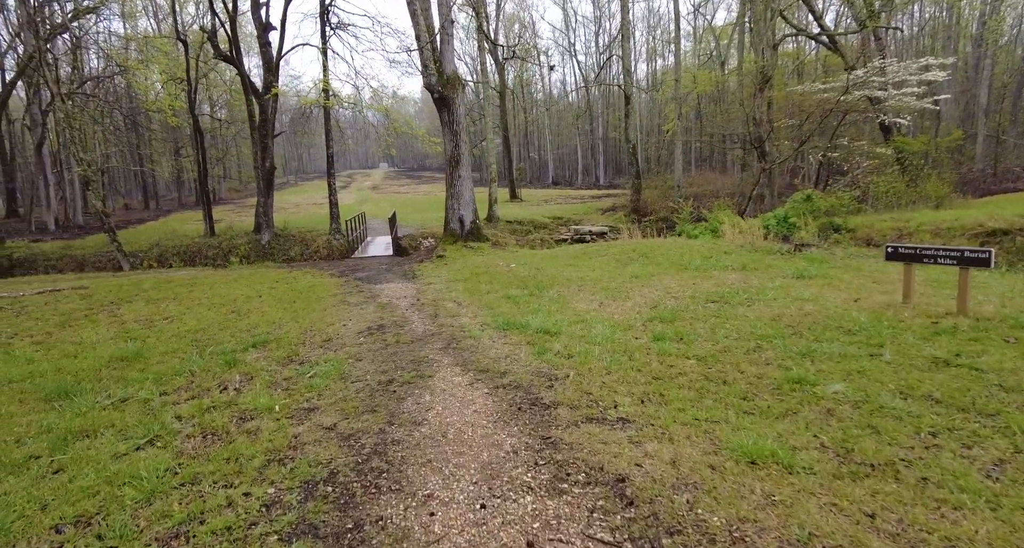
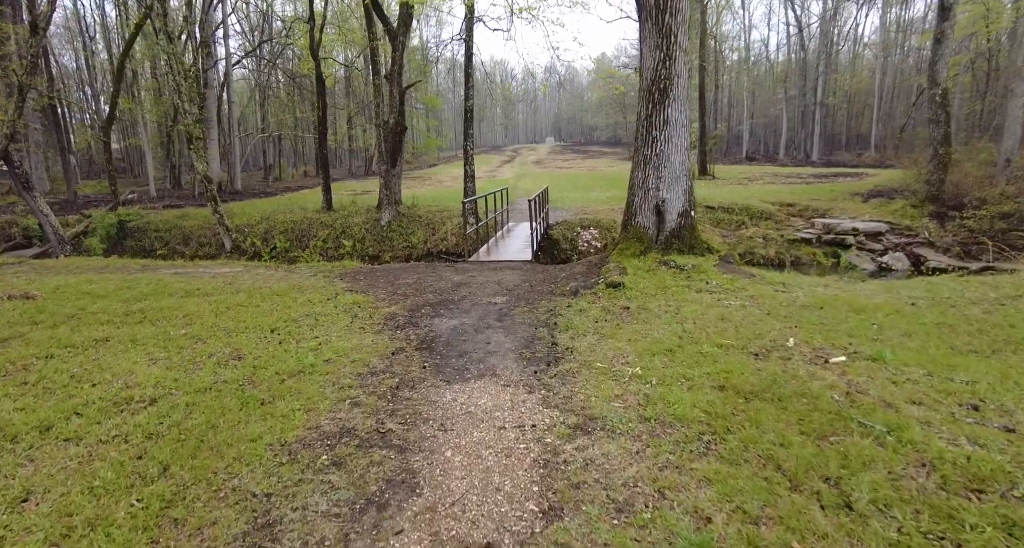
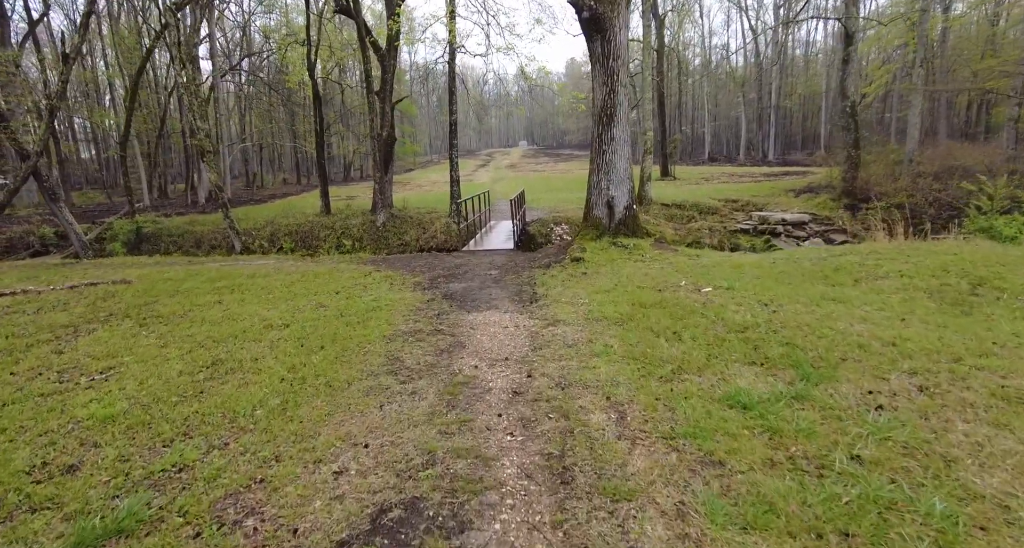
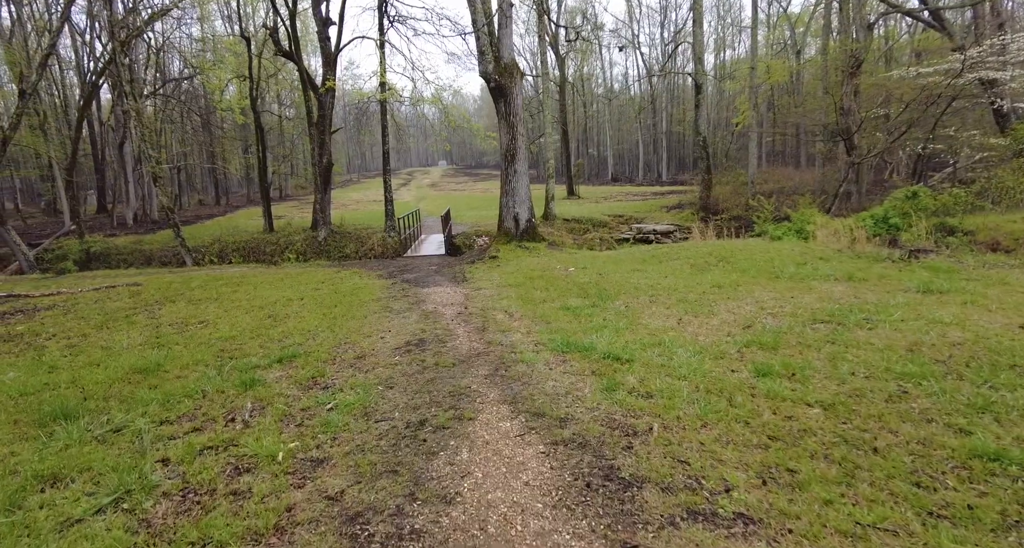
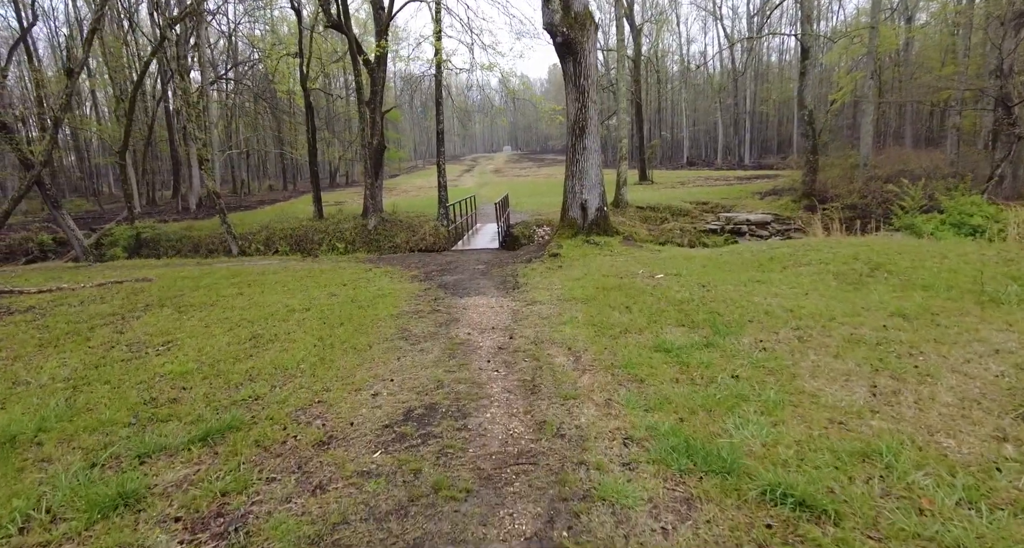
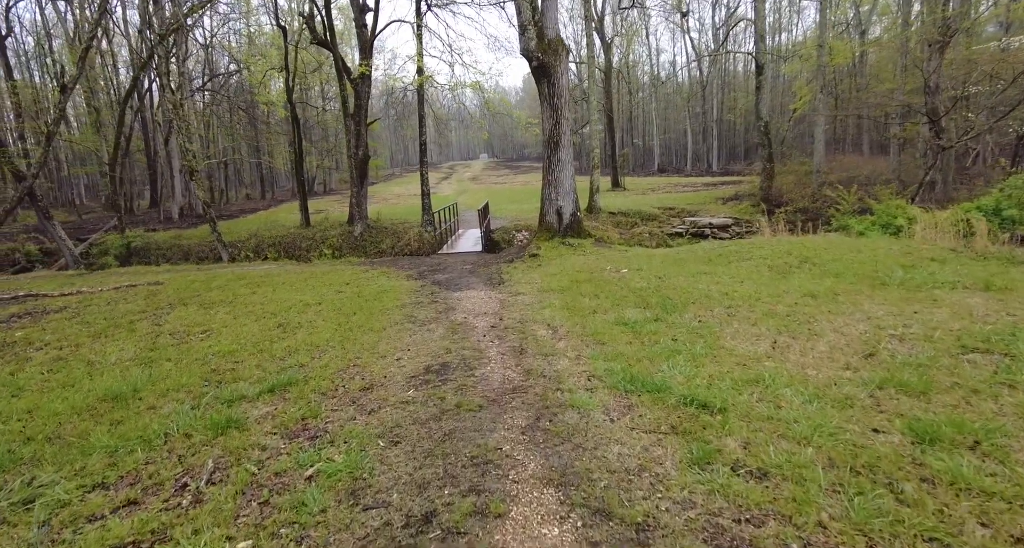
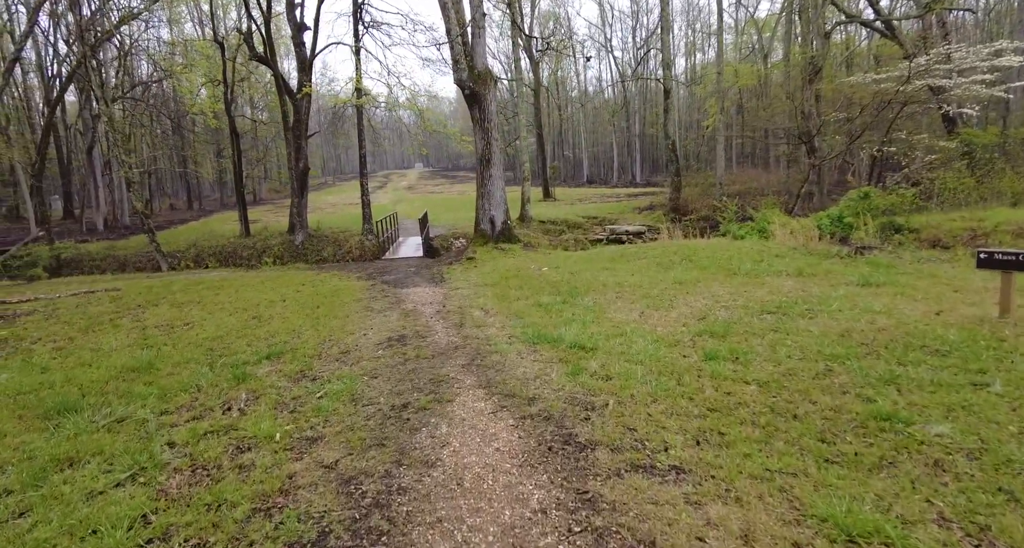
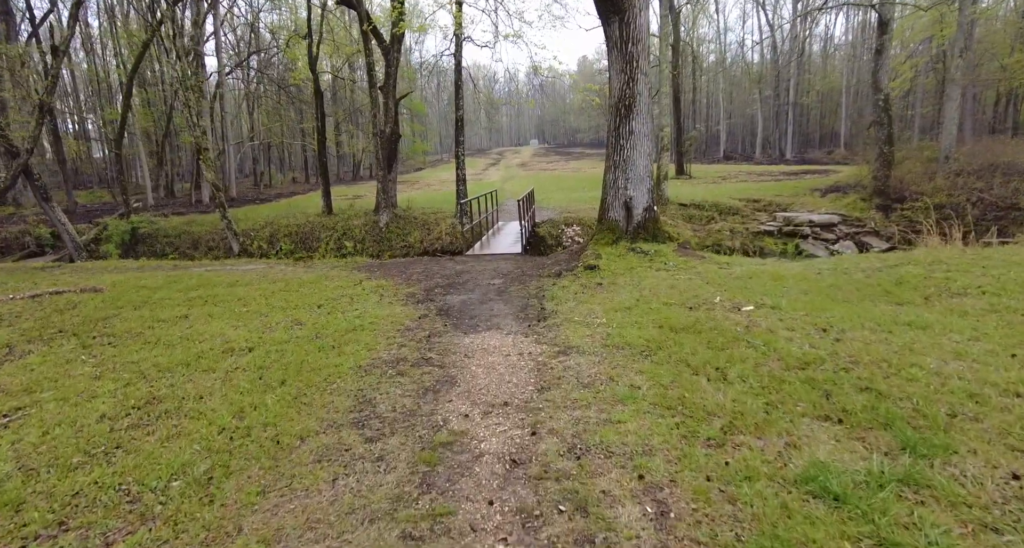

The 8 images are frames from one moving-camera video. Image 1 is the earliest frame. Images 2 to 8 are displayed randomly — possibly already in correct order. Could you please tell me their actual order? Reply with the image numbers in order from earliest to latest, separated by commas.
7, 4, 6, 5, 3, 8, 2
